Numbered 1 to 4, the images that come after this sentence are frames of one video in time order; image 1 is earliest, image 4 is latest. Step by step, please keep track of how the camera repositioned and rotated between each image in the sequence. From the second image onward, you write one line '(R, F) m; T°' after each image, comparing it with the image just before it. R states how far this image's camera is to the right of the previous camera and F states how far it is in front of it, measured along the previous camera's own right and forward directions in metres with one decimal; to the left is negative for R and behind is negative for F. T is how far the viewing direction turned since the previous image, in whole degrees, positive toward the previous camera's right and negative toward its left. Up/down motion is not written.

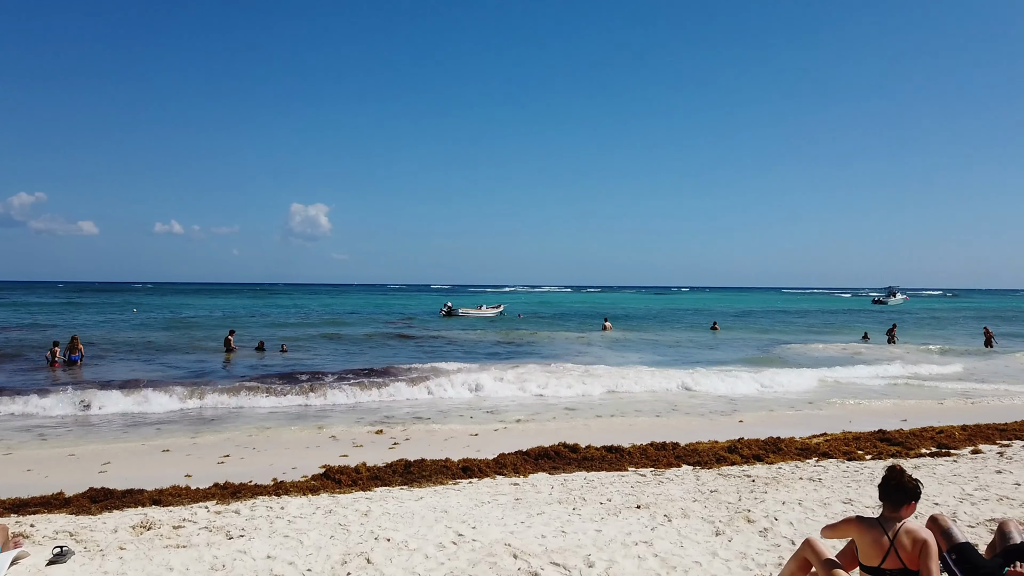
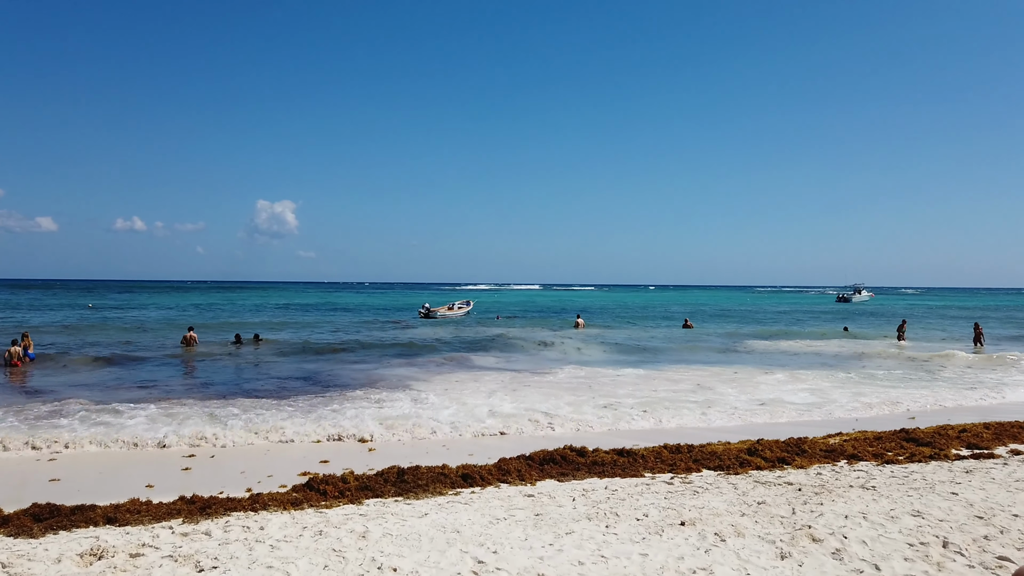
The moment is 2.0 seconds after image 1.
(-0.5, +1.0) m; +3°
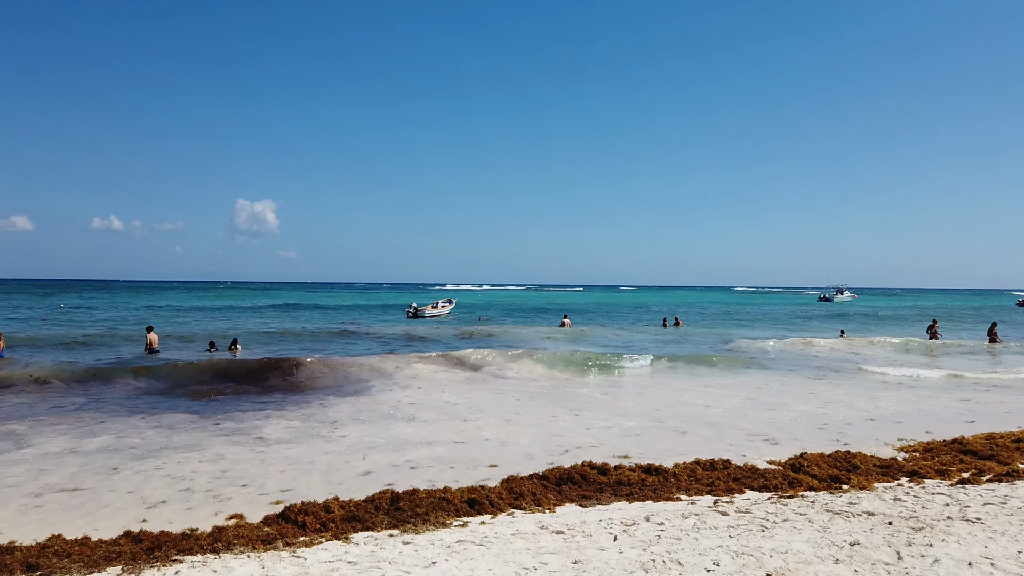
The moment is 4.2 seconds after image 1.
(-0.4, +1.3) m; +2°
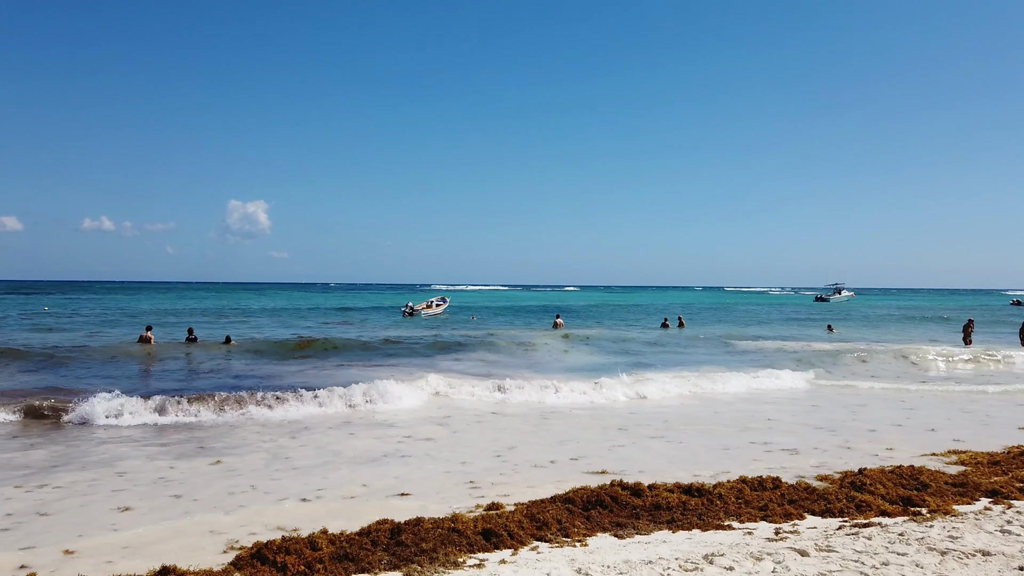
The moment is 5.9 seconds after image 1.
(-0.3, +1.2) m; +1°
